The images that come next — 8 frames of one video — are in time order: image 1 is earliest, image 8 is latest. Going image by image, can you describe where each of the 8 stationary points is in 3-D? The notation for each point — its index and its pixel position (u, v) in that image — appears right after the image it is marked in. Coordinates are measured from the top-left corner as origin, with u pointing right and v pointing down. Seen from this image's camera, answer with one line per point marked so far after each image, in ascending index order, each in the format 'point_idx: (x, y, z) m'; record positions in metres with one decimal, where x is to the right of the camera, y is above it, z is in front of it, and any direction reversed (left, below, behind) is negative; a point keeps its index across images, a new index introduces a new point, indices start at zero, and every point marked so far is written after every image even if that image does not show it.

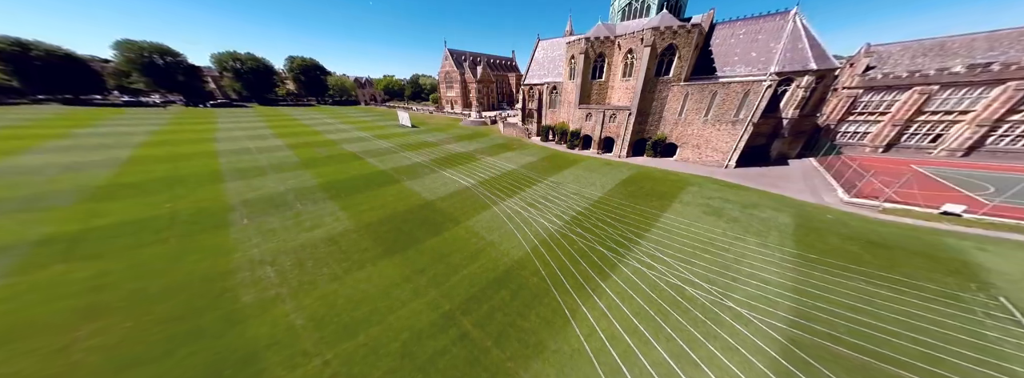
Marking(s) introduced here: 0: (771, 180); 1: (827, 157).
0: (+18.9, +0.2, +15.2) m
1: (+26.4, +2.1, +17.7) m
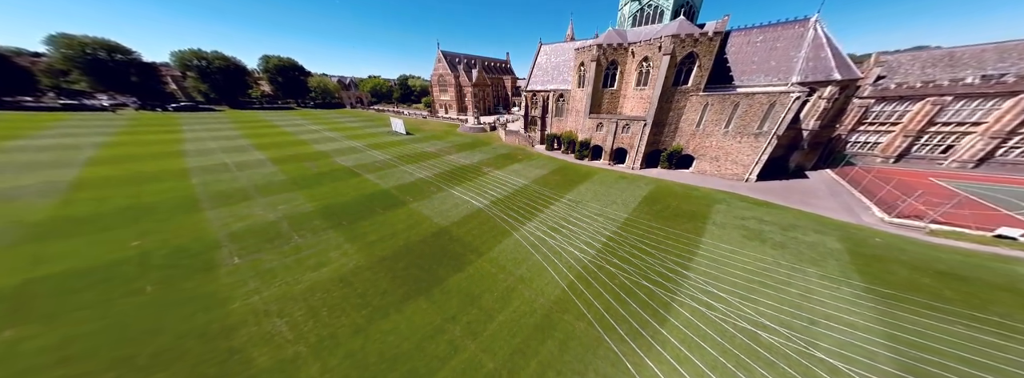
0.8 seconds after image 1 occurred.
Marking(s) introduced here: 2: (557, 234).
0: (+20.5, -0.8, +14.9) m
1: (+27.9, +1.3, +17.9) m
2: (+3.1, -3.0, +14.6) m
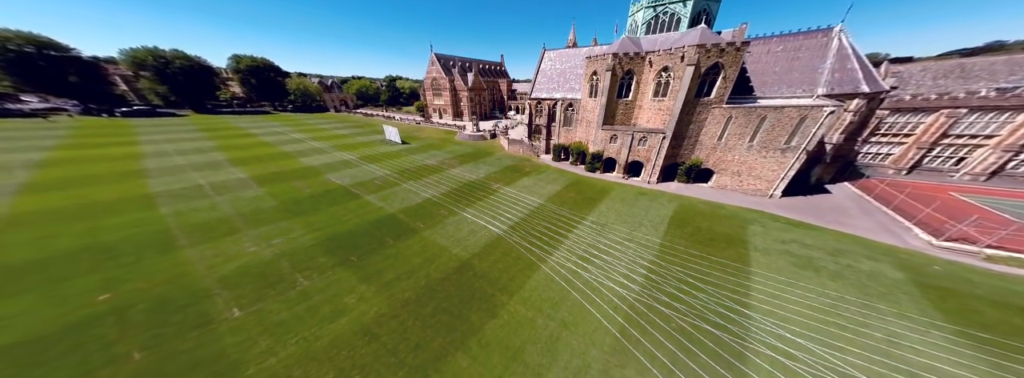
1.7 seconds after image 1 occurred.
0: (+22.3, -2.0, +14.7) m
1: (+29.4, +0.4, +18.0) m
2: (+5.0, -4.7, +13.6) m
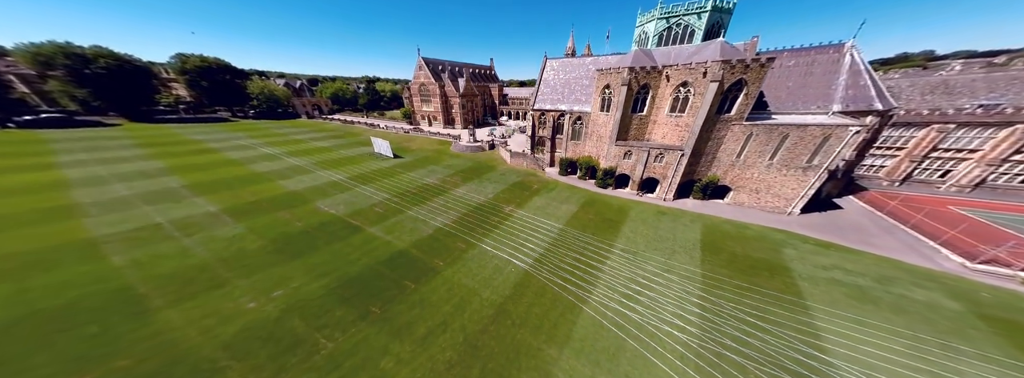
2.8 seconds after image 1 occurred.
0: (+24.5, -3.3, +15.2) m
1: (+31.3, -0.7, +19.0) m
2: (+7.4, -6.7, +12.7) m
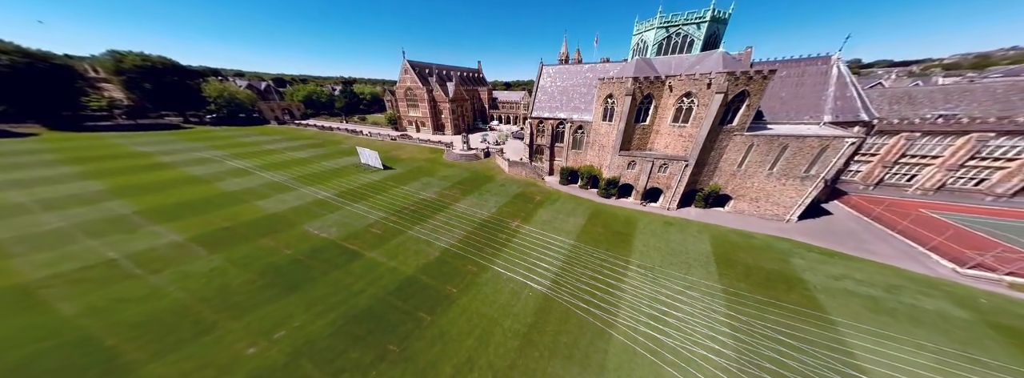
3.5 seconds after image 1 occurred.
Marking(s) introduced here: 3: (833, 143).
0: (+25.7, -4.0, +16.1) m
1: (+32.1, -1.1, +20.4) m
2: (+9.0, -7.9, +12.5) m
3: (+25.1, +3.6, +16.8) m
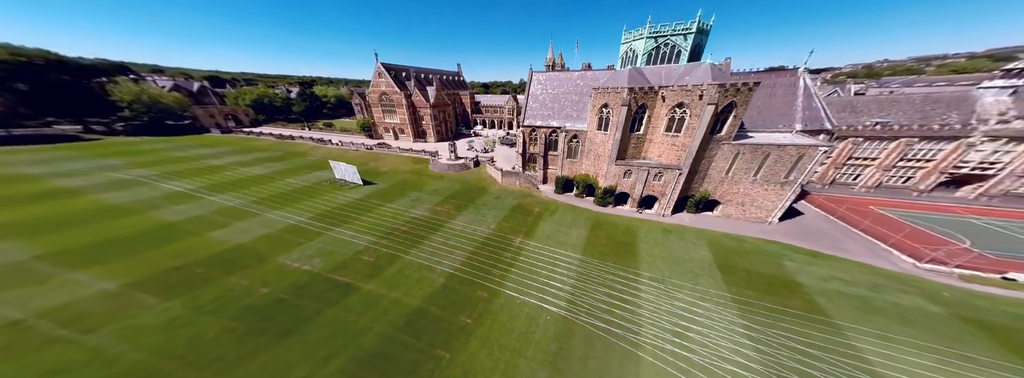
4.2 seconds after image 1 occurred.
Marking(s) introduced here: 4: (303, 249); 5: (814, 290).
0: (+26.6, -4.4, +18.0) m
1: (+32.4, -1.2, +22.9) m
2: (+10.6, -9.0, +12.6) m
3: (+25.6, +3.1, +18.6) m
4: (-18.6, -5.5, +18.8) m
5: (+19.8, -6.7, +14.0) m
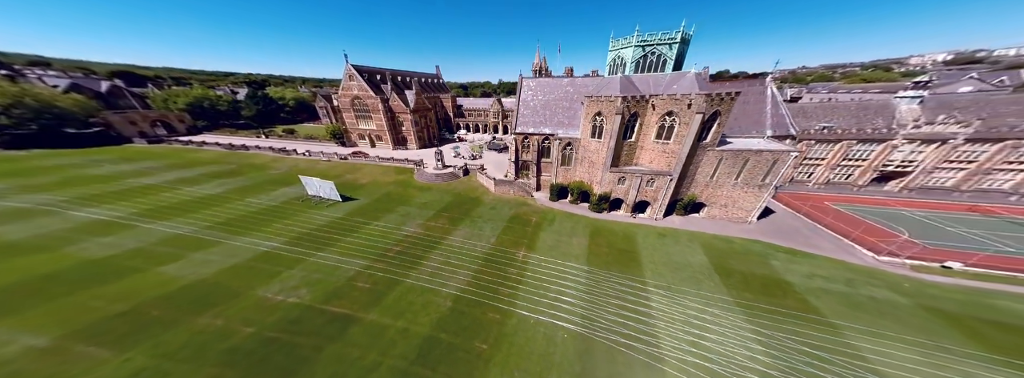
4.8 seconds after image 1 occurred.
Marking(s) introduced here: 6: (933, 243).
0: (+27.2, -4.6, +20.1) m
1: (+32.3, -1.2, +25.6) m
2: (+12.0, -9.9, +13.1) m
3: (+25.8, +2.8, +20.5) m
4: (-17.8, -7.6, +16.1) m
5: (+20.9, -7.2, +15.4) m
6: (+34.5, -4.4, +17.5) m
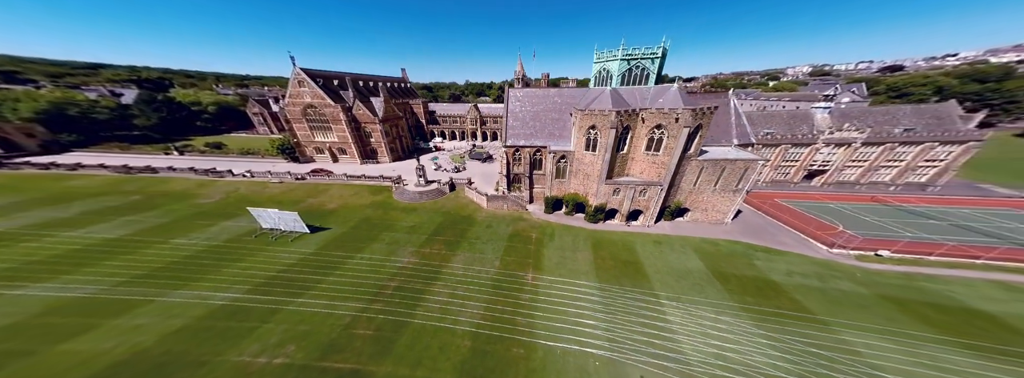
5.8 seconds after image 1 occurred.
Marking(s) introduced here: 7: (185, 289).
0: (+27.9, -5.1, +23.1) m
1: (+31.9, -1.4, +29.3) m
2: (+14.3, -11.3, +13.9) m
3: (+26.1, +2.3, +23.2) m
4: (-15.7, -10.7, +12.3) m
5: (+22.6, -8.1, +17.5) m
6: (+35.5, -4.5, +21.7) m
7: (-24.7, -8.4, +15.5) m
